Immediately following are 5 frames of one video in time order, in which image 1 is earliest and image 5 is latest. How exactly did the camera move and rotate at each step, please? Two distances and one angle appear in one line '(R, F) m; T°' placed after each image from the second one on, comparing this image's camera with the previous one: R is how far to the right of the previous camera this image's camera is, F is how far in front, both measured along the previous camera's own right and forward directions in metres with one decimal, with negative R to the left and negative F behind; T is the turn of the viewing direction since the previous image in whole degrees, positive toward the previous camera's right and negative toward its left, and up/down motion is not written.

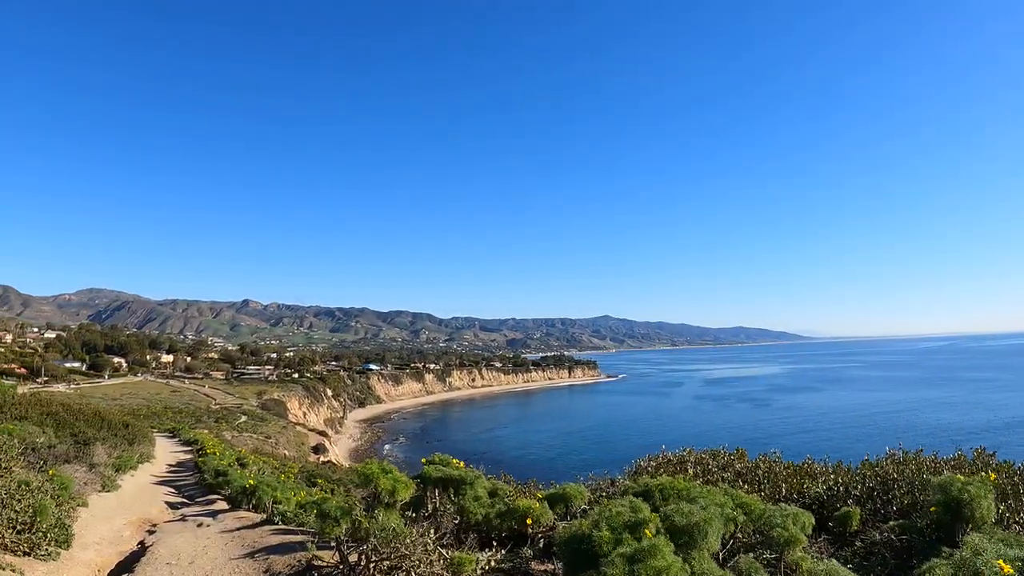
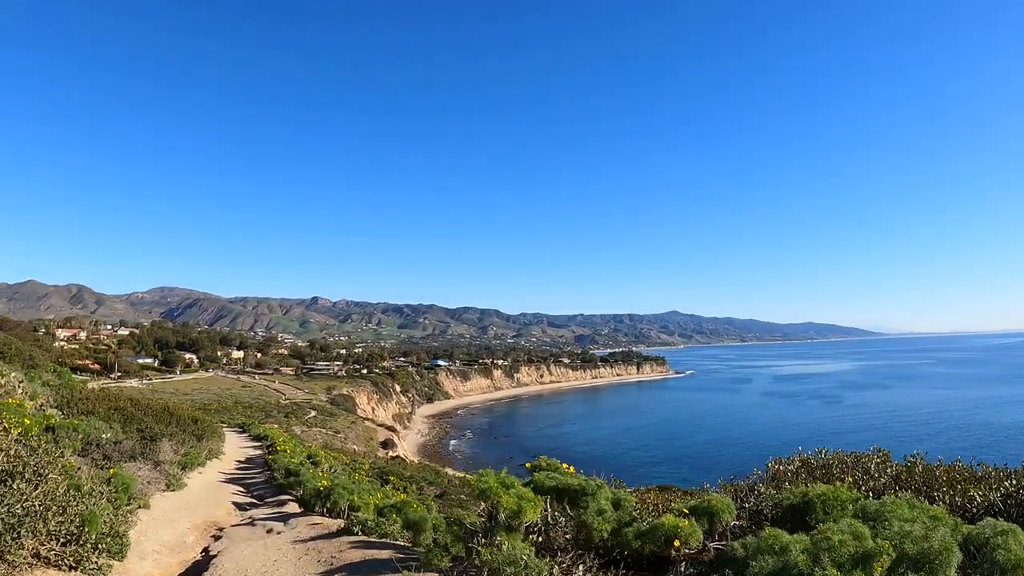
(-0.8, +1.7) m; -6°
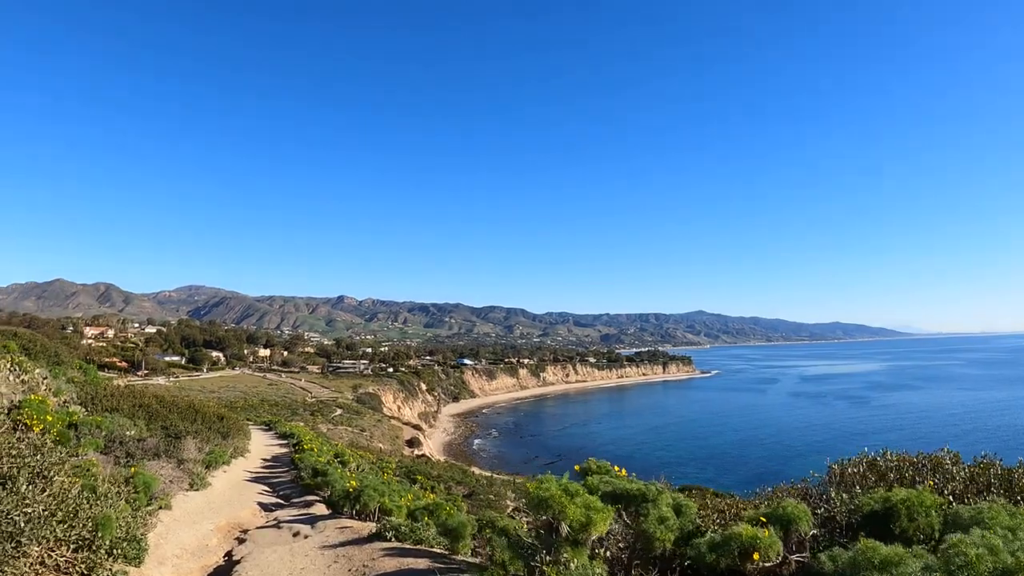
(-0.3, +0.7) m; -2°
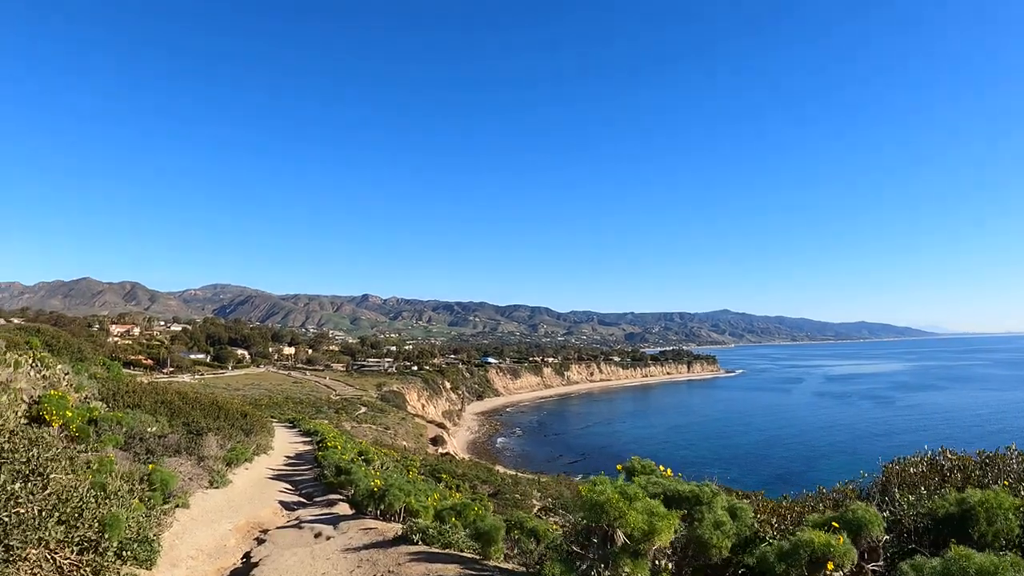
(-0.2, +0.6) m; -2°
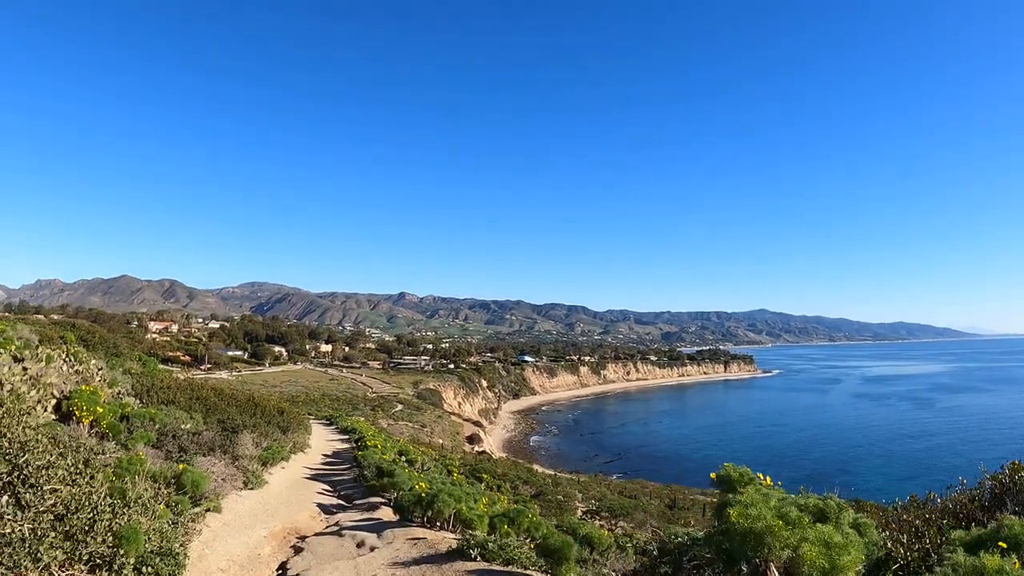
(-0.4, +0.9) m; -3°
